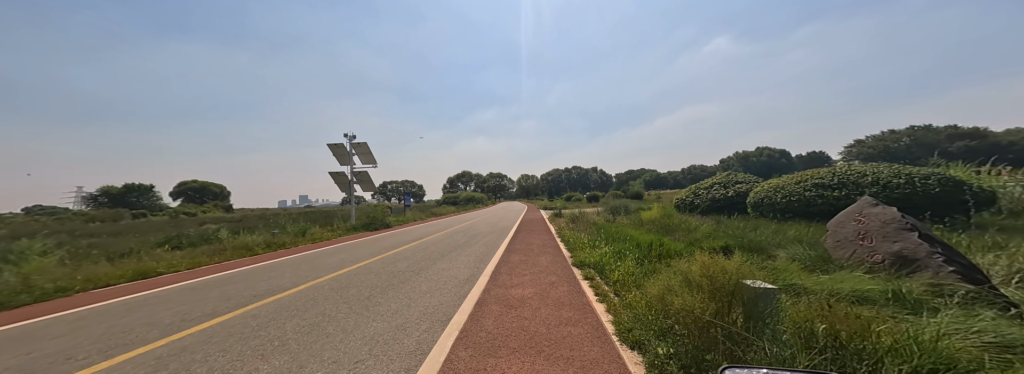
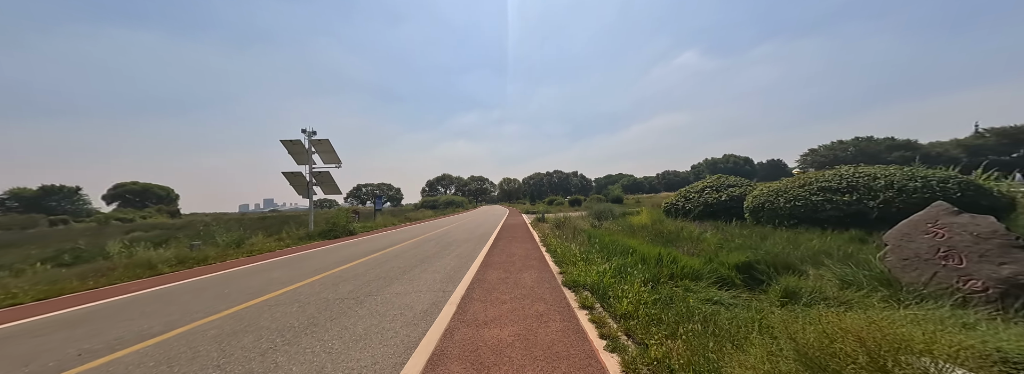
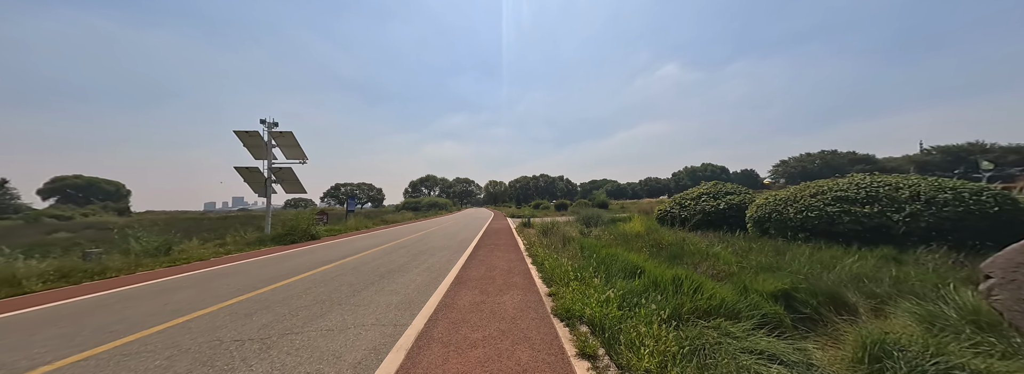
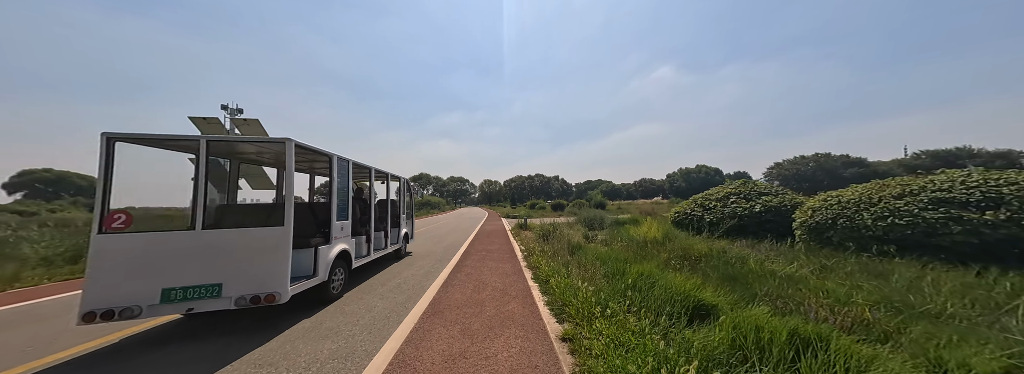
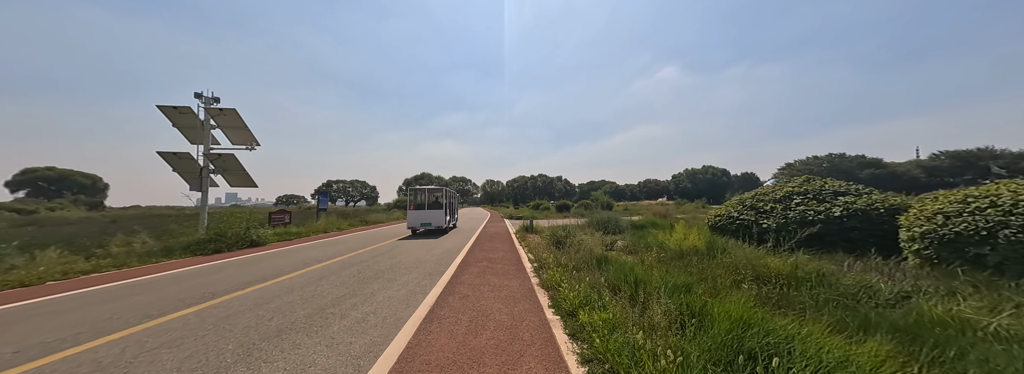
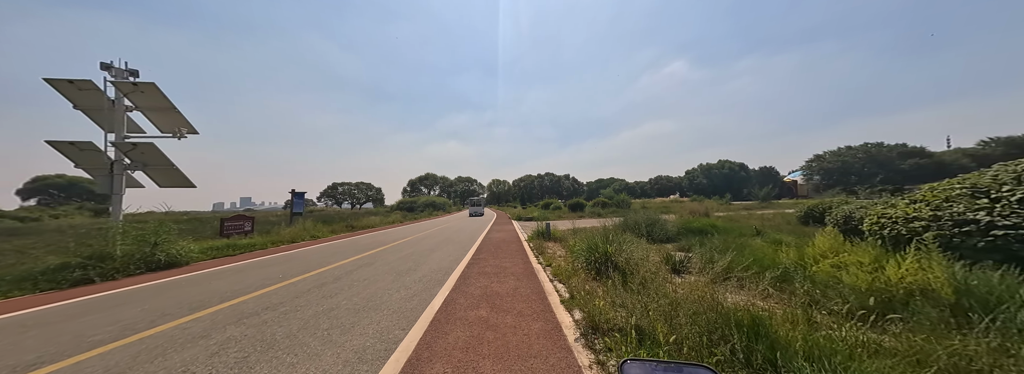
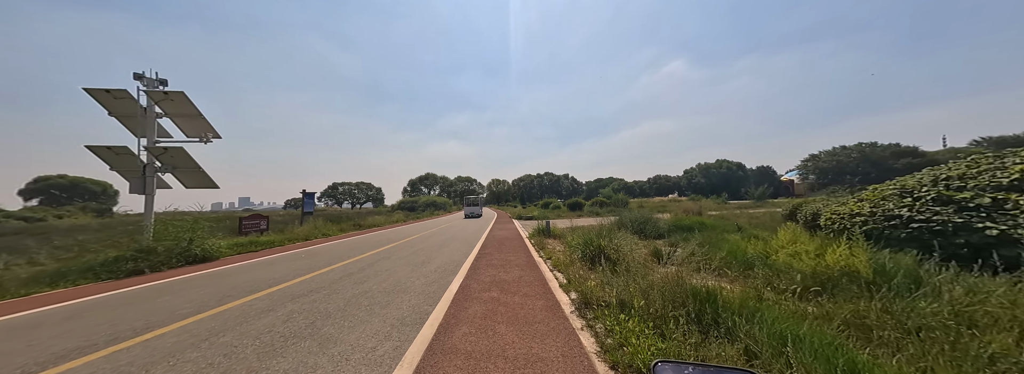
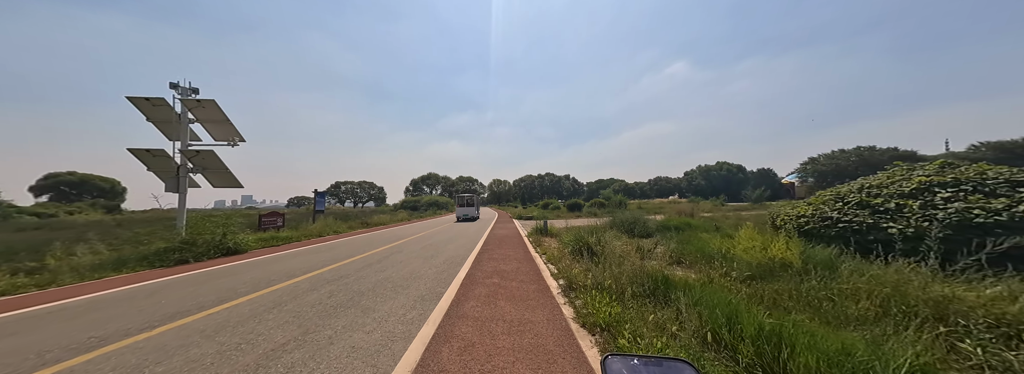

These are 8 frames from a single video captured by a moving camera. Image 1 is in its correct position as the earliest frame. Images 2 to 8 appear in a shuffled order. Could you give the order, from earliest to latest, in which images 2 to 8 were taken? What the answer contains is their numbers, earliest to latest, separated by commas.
2, 3, 4, 5, 8, 7, 6
